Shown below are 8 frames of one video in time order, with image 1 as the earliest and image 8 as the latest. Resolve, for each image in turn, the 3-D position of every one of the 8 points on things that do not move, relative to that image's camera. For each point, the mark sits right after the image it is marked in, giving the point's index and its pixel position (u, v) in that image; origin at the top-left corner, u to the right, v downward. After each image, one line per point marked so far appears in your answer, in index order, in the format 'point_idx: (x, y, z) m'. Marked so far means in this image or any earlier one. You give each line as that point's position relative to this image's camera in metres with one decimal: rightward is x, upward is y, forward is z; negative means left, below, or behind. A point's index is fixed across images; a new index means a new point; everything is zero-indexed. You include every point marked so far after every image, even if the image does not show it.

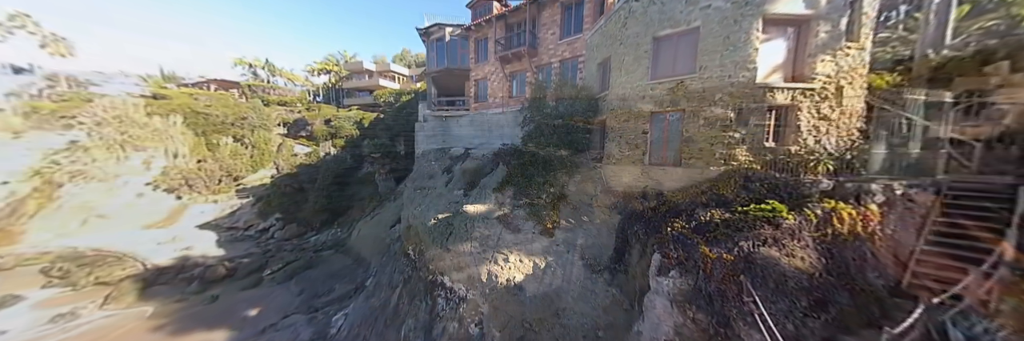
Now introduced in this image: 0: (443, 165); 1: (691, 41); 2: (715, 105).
0: (-4.9, +0.4, +19.0) m
1: (+6.4, +4.6, +9.6) m
2: (+6.7, +2.2, +8.9) m
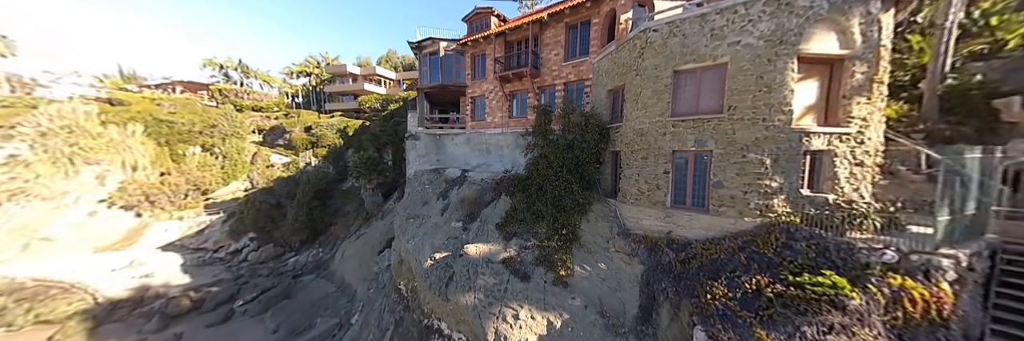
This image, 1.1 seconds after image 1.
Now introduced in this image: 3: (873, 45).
0: (-4.9, -1.2, +17.7) m
1: (+6.8, +3.1, +8.9) m
2: (+7.2, +0.7, +8.1) m
3: (+10.9, +3.8, +8.1) m
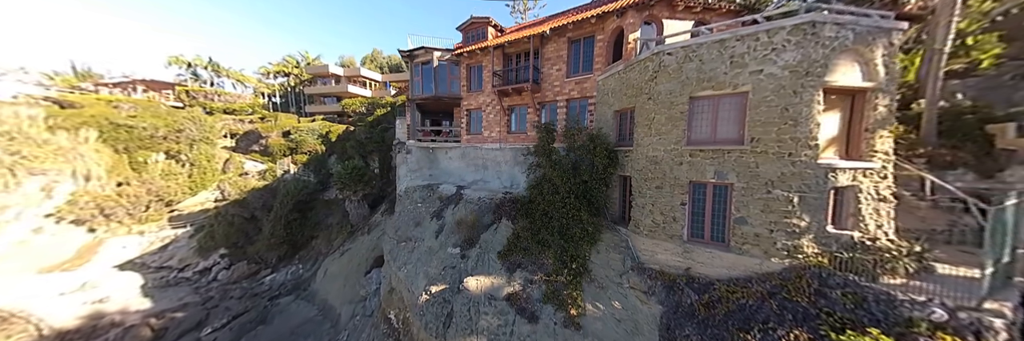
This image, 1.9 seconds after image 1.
0: (-5.1, -2.3, +16.6) m
1: (+7.1, +2.0, +8.4) m
2: (+7.5, -0.4, +7.7) m
3: (+11.3, +2.8, +7.8) m
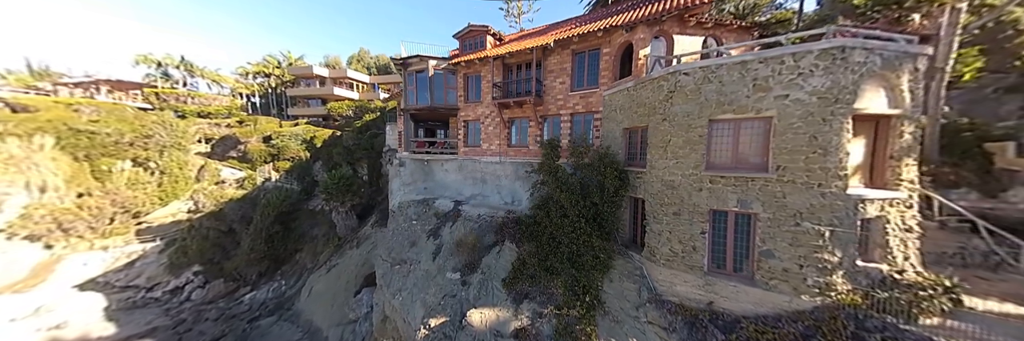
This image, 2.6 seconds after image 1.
0: (-5.0, -3.3, +15.7) m
1: (+7.4, +1.2, +8.0) m
2: (+7.9, -1.3, +7.3) m
3: (+11.6, +1.9, +7.6) m
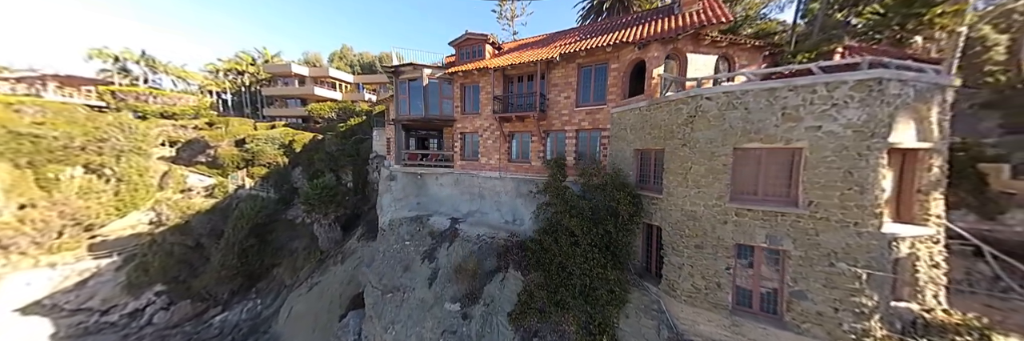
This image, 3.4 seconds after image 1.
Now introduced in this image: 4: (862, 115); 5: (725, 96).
0: (-5.0, -4.2, +14.6) m
1: (+7.8, +0.2, +7.5) m
2: (+8.3, -2.2, +6.9) m
3: (+12.0, +1.0, +7.3) m
4: (+8.8, +1.4, +6.7) m
5: (+6.5, +2.3, +8.1) m
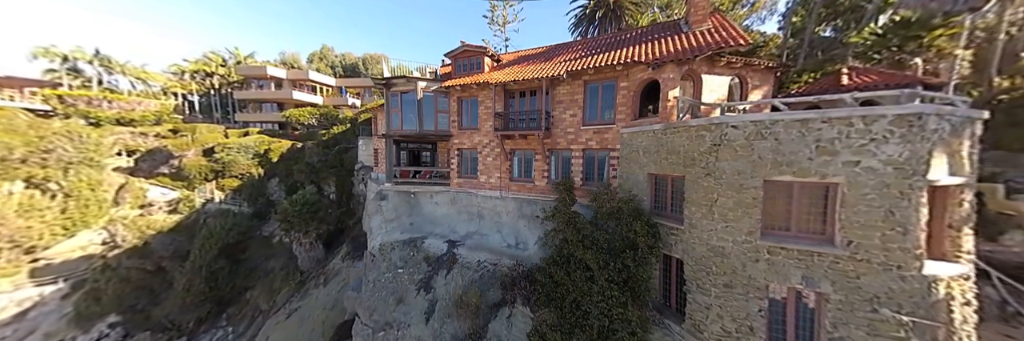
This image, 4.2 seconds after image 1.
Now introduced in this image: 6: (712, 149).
0: (-4.8, -5.3, +13.4) m
1: (+8.3, -0.7, +7.1) m
2: (+8.8, -3.2, +6.4) m
3: (+12.5, 0.0, +7.1) m
4: (+9.3, +0.5, +6.3) m
5: (+6.9, +1.3, +7.6) m
6: (+6.2, +0.7, +8.3) m
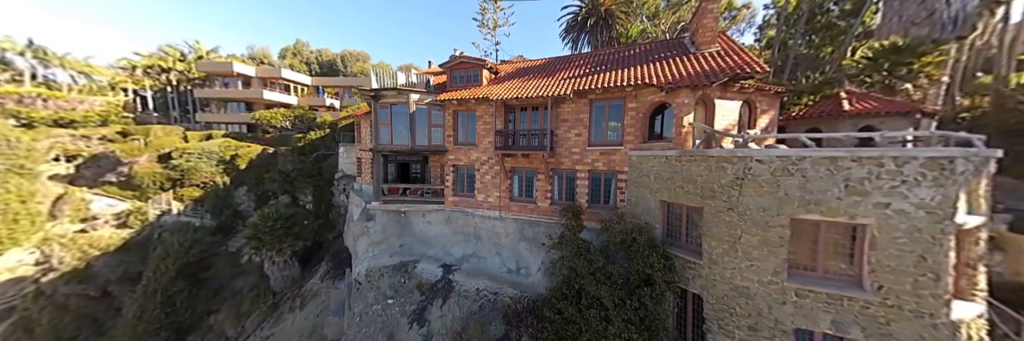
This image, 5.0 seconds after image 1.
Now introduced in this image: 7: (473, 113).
0: (-4.8, -6.3, +12.4) m
1: (+8.7, -1.8, +6.9) m
2: (+9.3, -4.2, +6.2) m
3: (+12.9, -1.0, +7.2) m
4: (+9.8, -0.6, +6.1) m
5: (+7.3, +0.3, +7.3) m
6: (+6.6, -0.3, +7.9) m
7: (-2.2, +2.9, +13.7) m
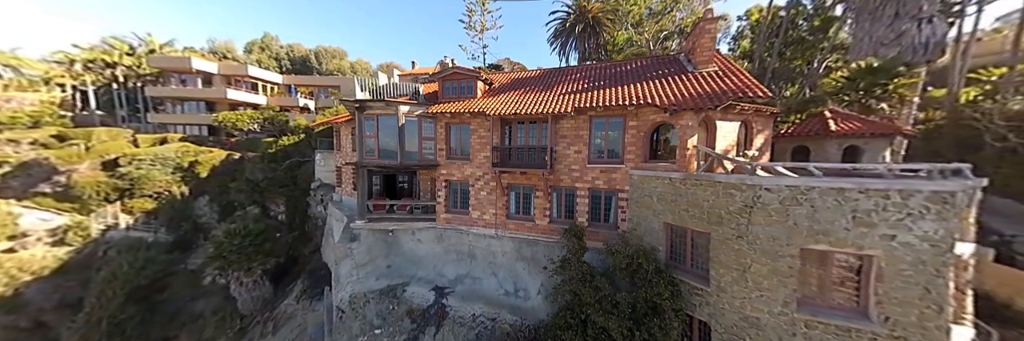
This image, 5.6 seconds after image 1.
0: (-4.9, -7.1, +11.5) m
1: (+9.0, -2.6, +6.9) m
2: (+9.6, -5.0, +6.3) m
3: (+13.1, -1.8, +7.5) m
4: (+10.1, -1.4, +6.3) m
5: (+7.5, -0.5, +7.2) m
6: (+6.7, -1.1, +7.8) m
7: (-2.4, +2.1, +13.0) m
